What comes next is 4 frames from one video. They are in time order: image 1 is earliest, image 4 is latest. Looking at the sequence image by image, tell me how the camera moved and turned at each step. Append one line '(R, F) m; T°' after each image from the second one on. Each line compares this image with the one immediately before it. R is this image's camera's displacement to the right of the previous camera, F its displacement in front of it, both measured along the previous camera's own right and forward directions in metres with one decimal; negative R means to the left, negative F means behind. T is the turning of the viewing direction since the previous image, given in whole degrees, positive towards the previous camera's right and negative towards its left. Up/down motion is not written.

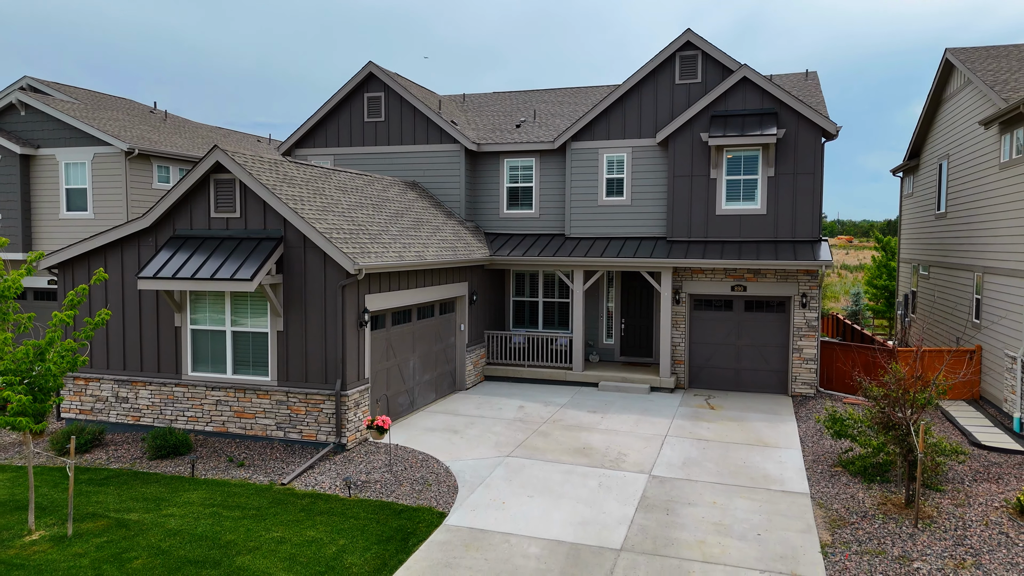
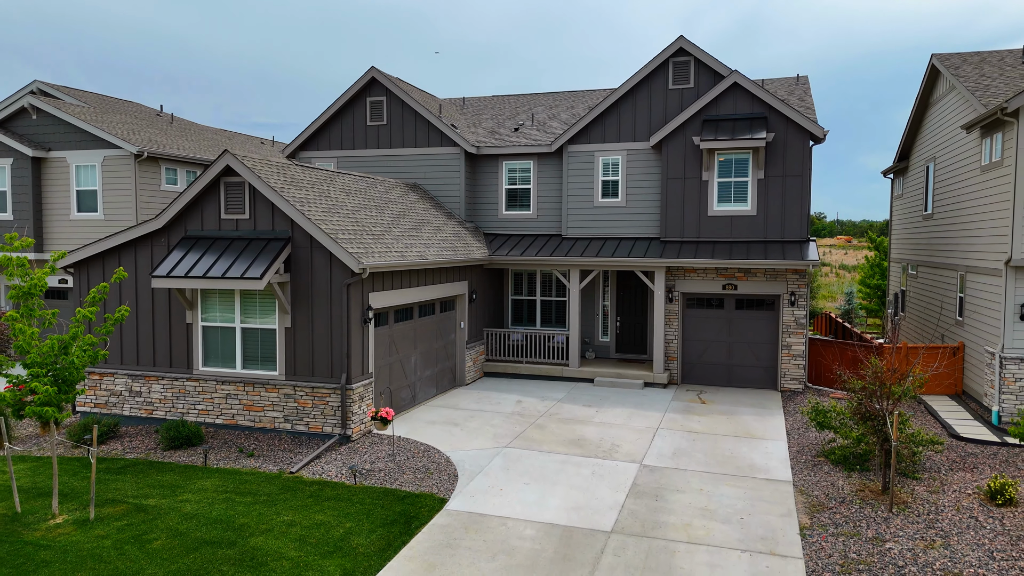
(+0.1, -0.8) m; 0°
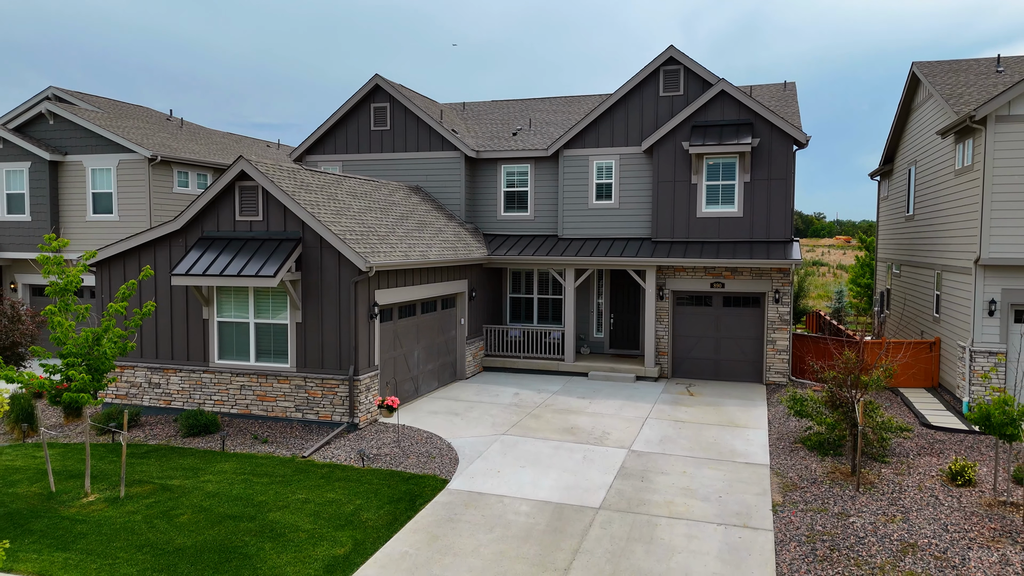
(+0.1, -1.2) m; 0°
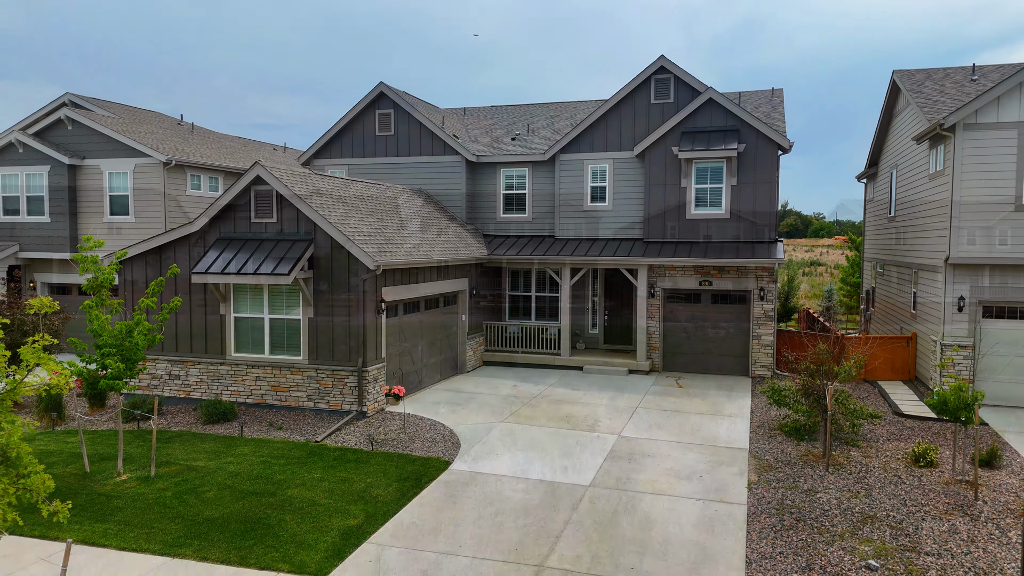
(+0.1, -1.3) m; 0°
